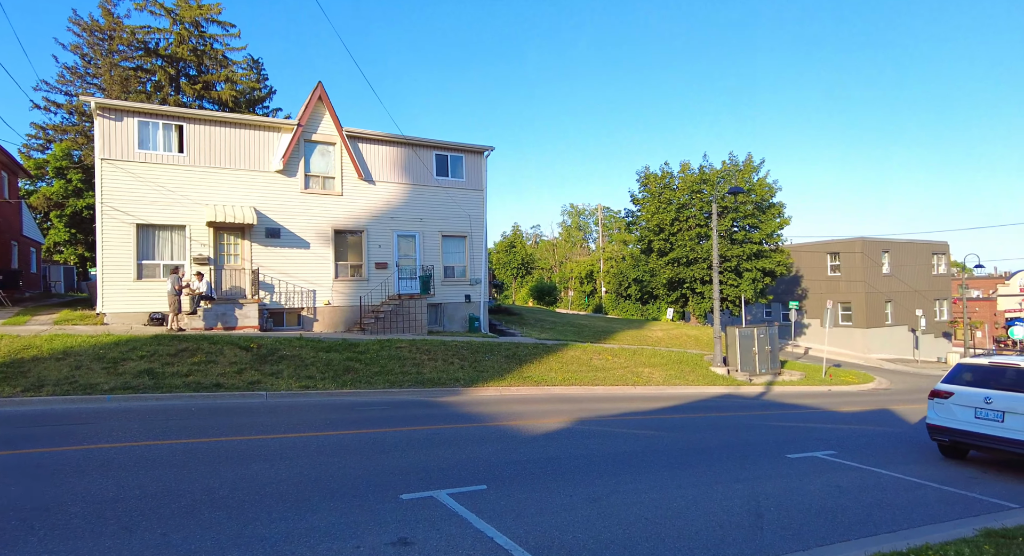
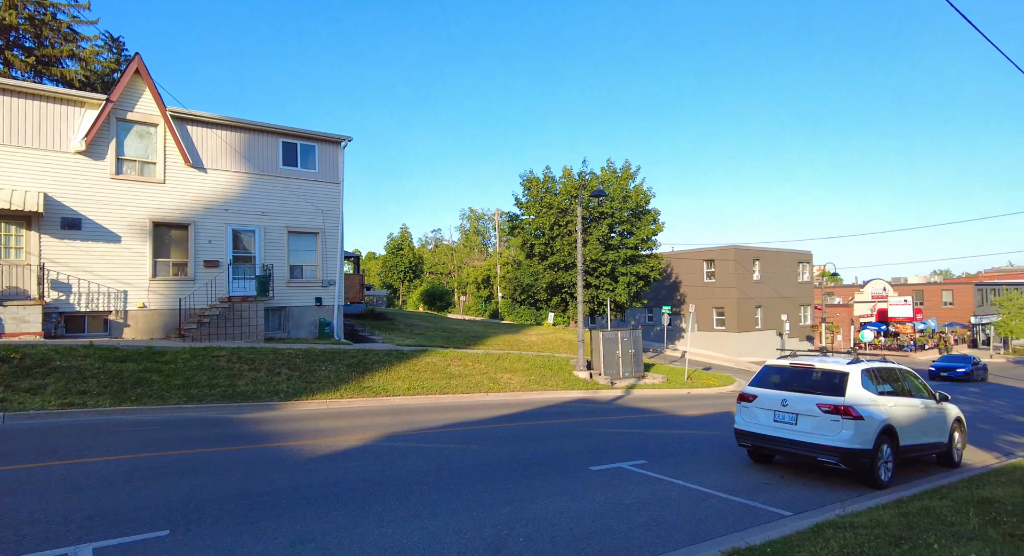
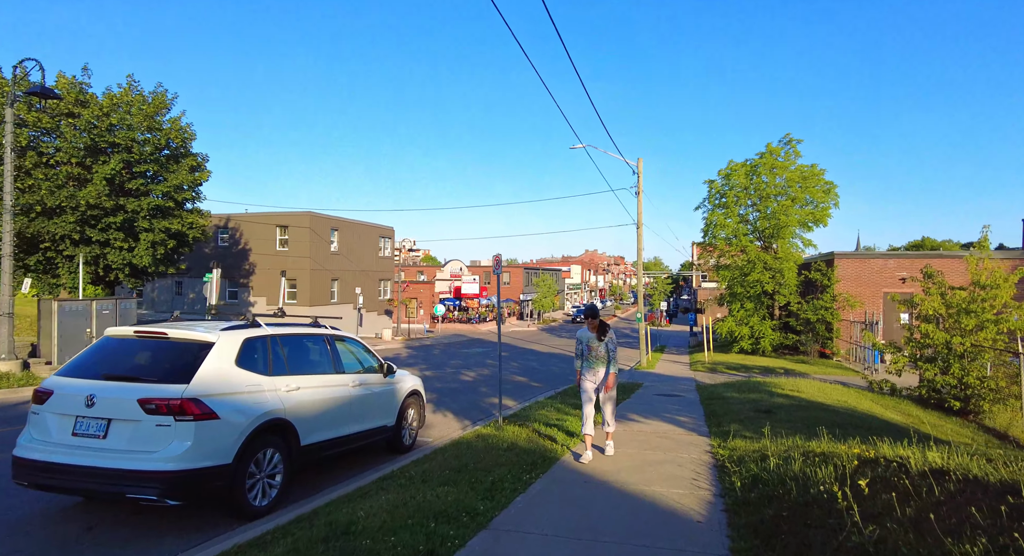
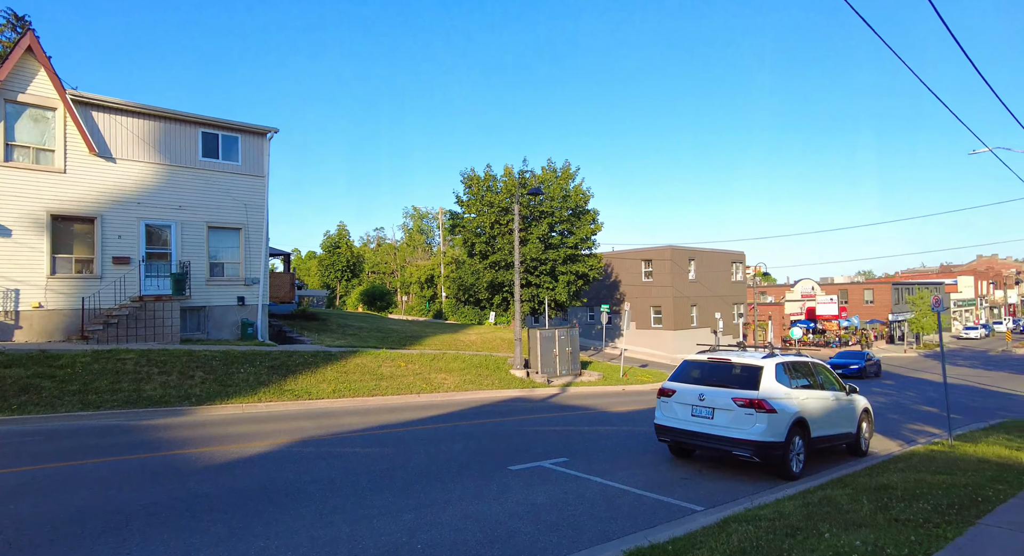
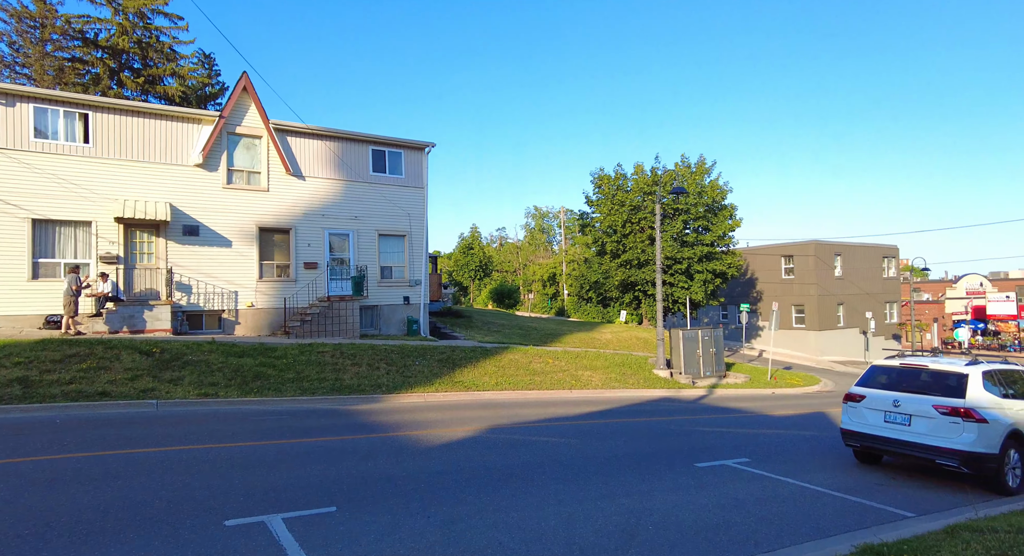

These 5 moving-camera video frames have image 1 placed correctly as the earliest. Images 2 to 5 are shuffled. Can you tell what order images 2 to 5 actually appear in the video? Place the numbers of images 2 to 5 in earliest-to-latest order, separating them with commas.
5, 2, 4, 3
